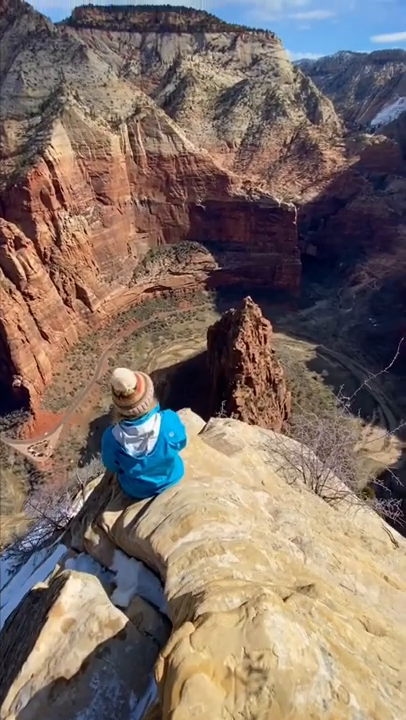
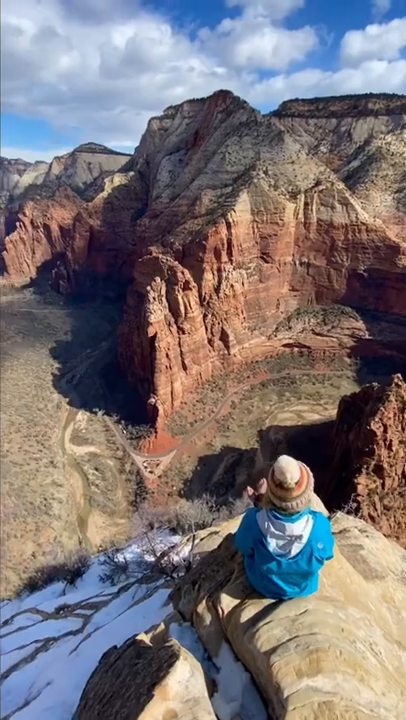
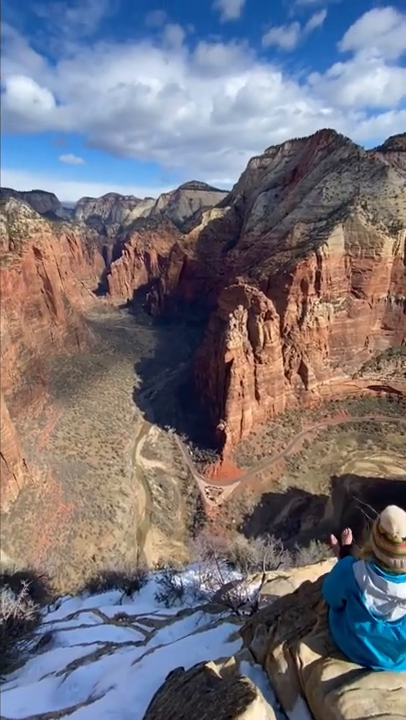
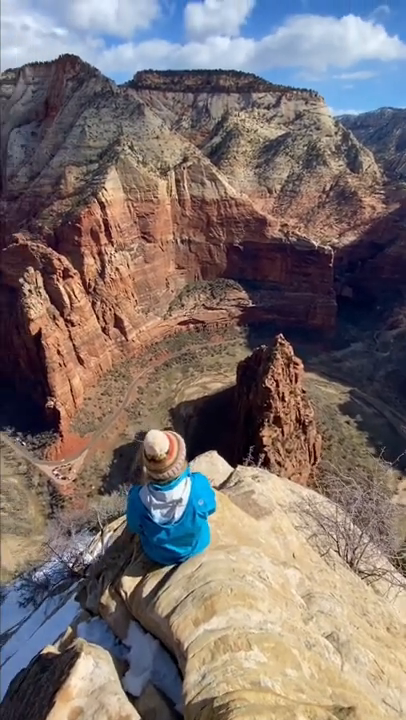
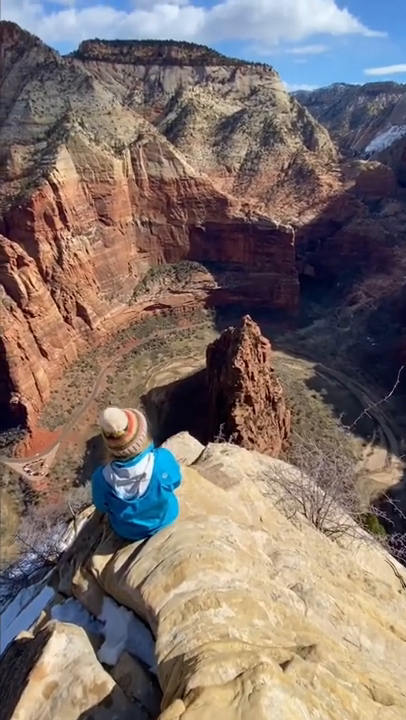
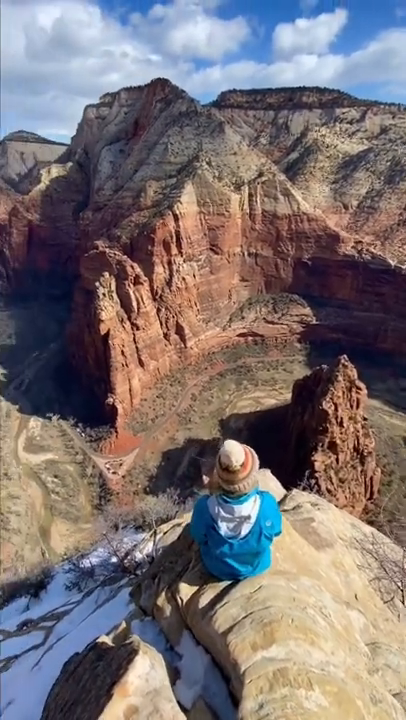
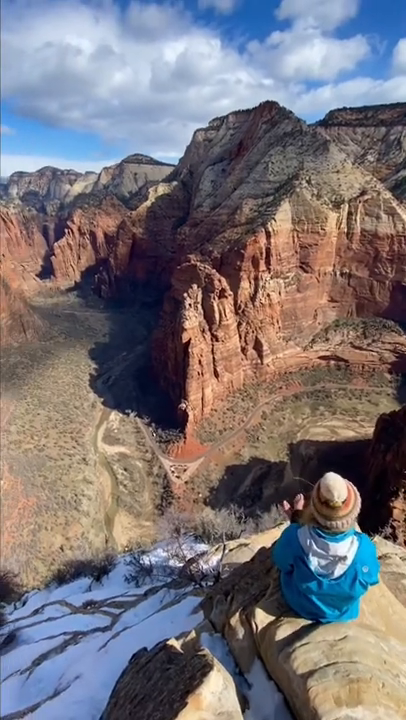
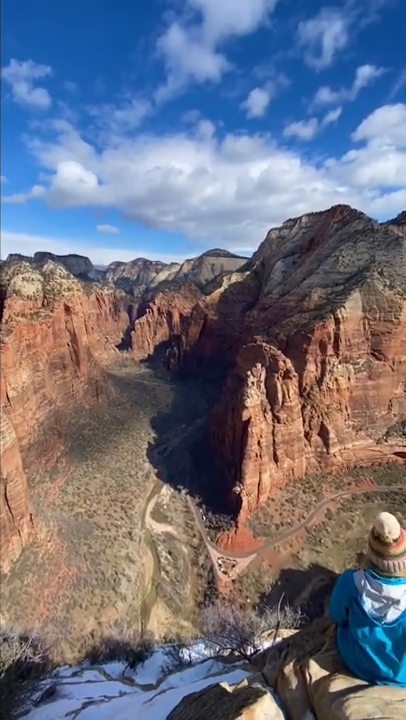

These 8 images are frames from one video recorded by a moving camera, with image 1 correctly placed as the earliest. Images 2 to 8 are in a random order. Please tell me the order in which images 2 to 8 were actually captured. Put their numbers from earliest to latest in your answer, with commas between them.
5, 4, 6, 2, 7, 3, 8
